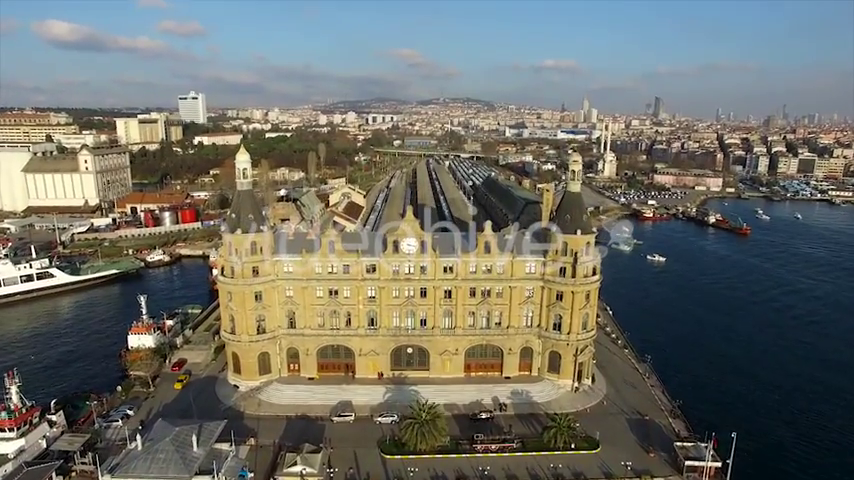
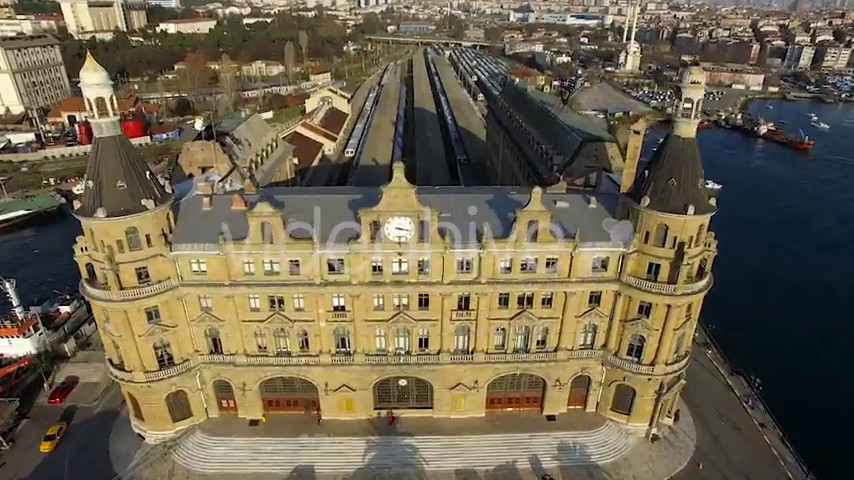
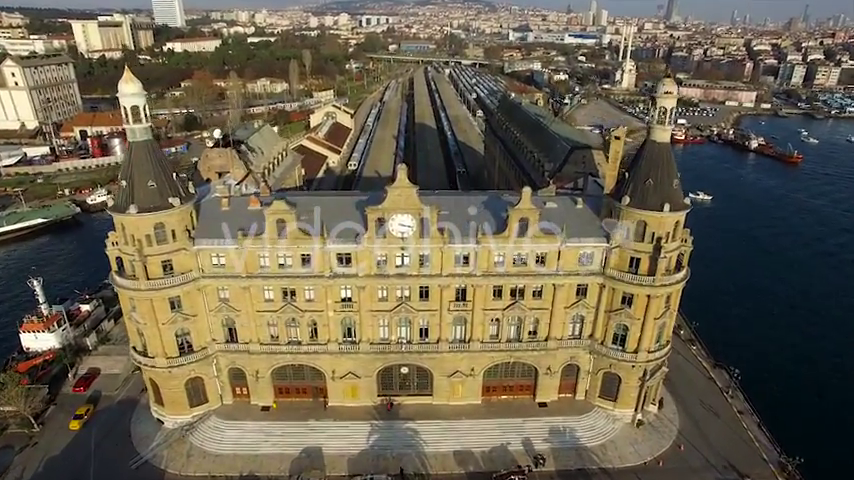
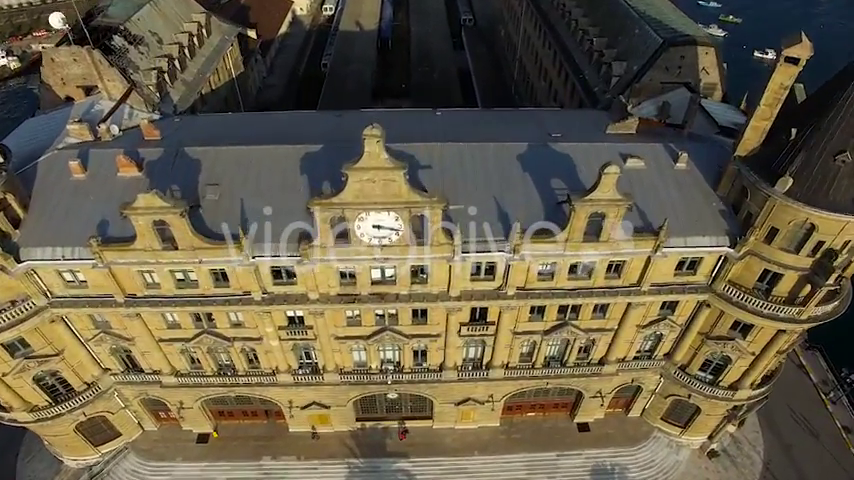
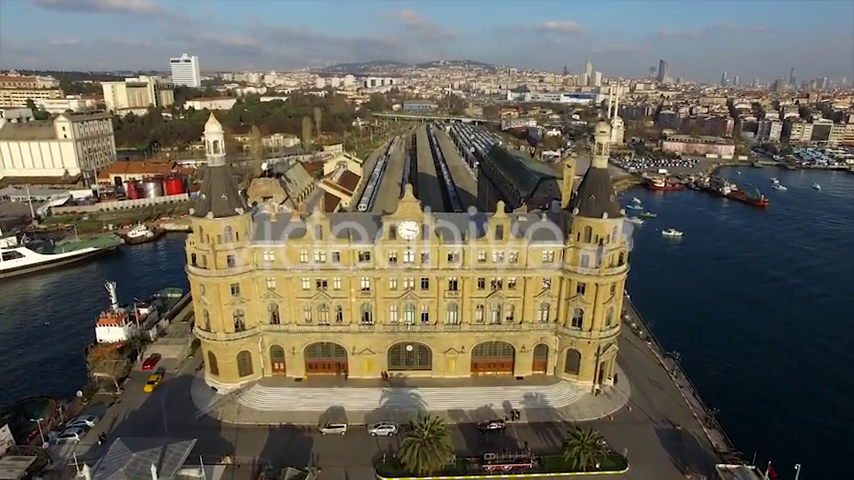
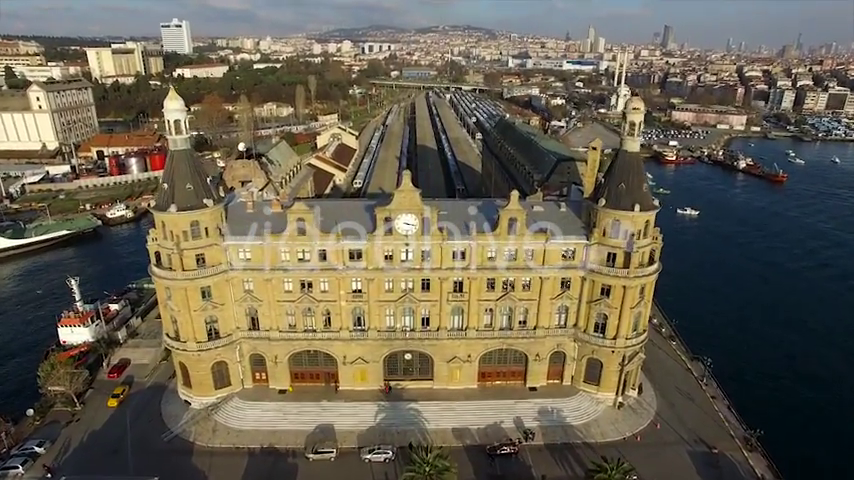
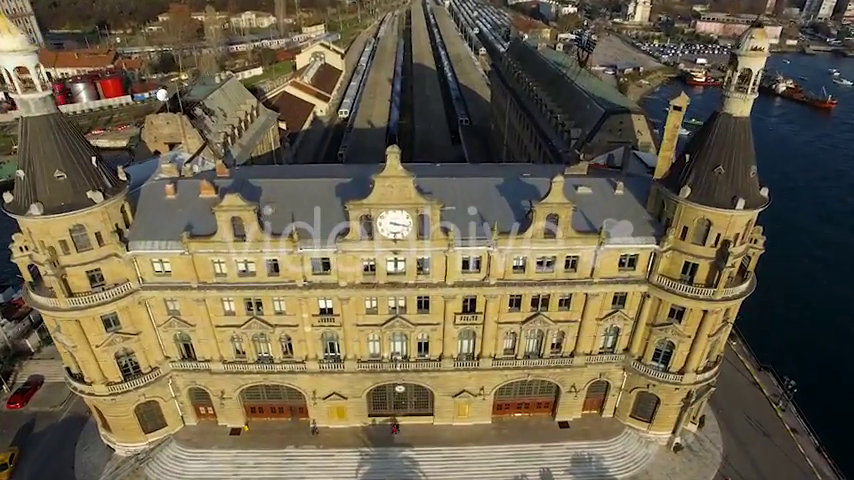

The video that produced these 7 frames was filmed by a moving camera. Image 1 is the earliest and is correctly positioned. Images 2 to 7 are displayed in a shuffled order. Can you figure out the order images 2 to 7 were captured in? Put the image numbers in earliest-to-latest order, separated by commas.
5, 6, 3, 2, 7, 4
